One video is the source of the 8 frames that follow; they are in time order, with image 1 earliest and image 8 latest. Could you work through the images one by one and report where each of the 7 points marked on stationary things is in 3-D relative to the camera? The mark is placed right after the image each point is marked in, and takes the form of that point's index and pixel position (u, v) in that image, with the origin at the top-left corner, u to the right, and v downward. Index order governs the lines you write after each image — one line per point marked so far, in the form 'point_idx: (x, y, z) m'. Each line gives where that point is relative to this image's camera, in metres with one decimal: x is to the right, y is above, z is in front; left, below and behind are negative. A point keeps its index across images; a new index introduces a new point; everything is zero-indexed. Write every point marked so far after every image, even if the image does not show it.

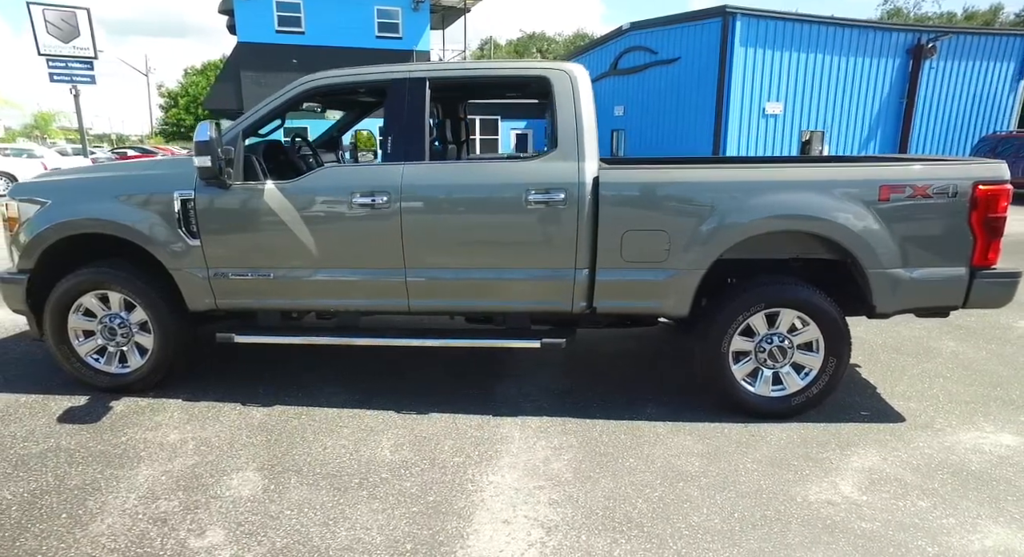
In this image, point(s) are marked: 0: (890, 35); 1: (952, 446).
0: (+9.6, +6.2, +15.1) m
1: (+2.3, -0.9, +3.1) m
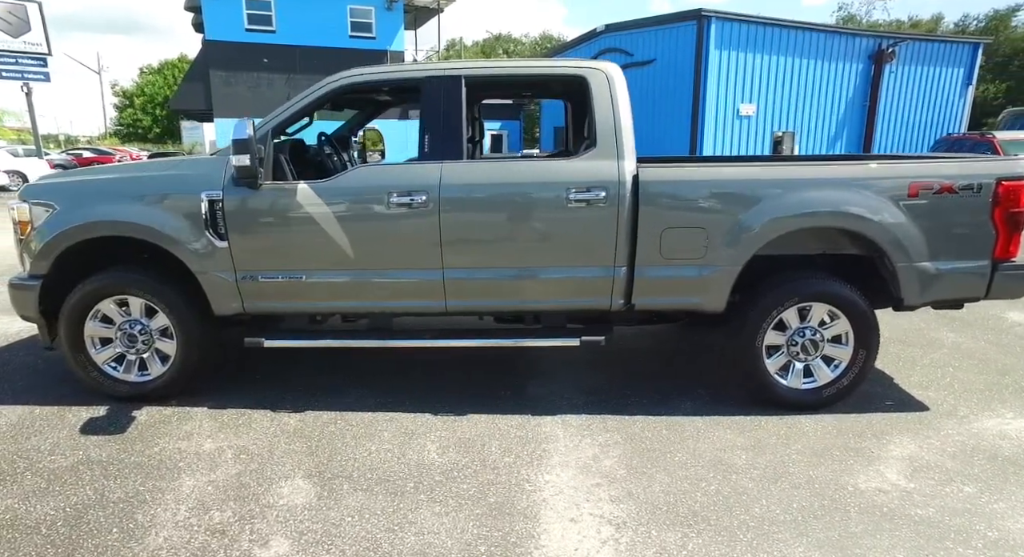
0: (+9.0, +6.3, +15.7) m
1: (+2.6, -0.8, +3.3) m
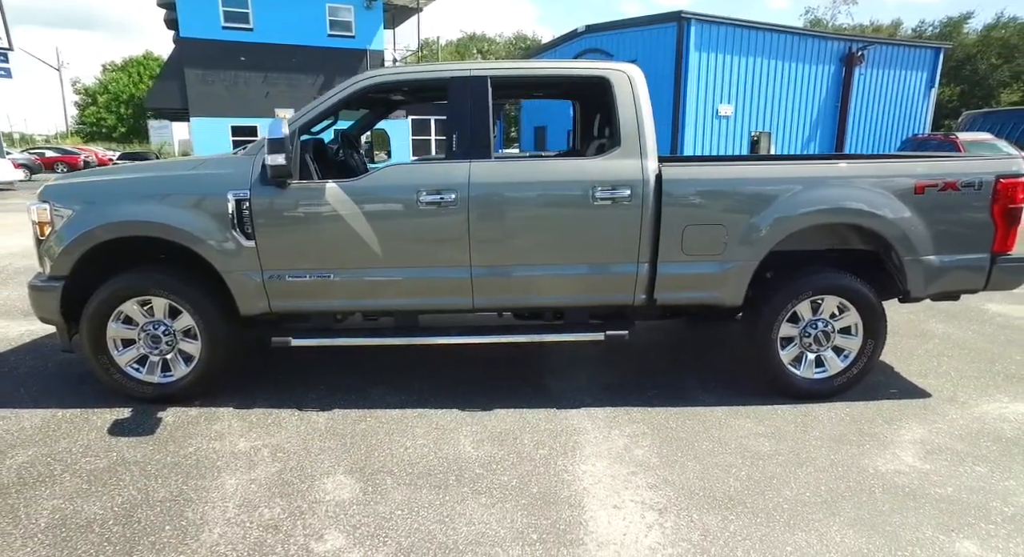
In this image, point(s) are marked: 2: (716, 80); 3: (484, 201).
0: (+8.6, +6.4, +16.2) m
1: (+2.7, -0.8, +3.5) m
2: (+5.1, +4.9, +14.8) m
3: (-0.1, +0.4, +3.4) m
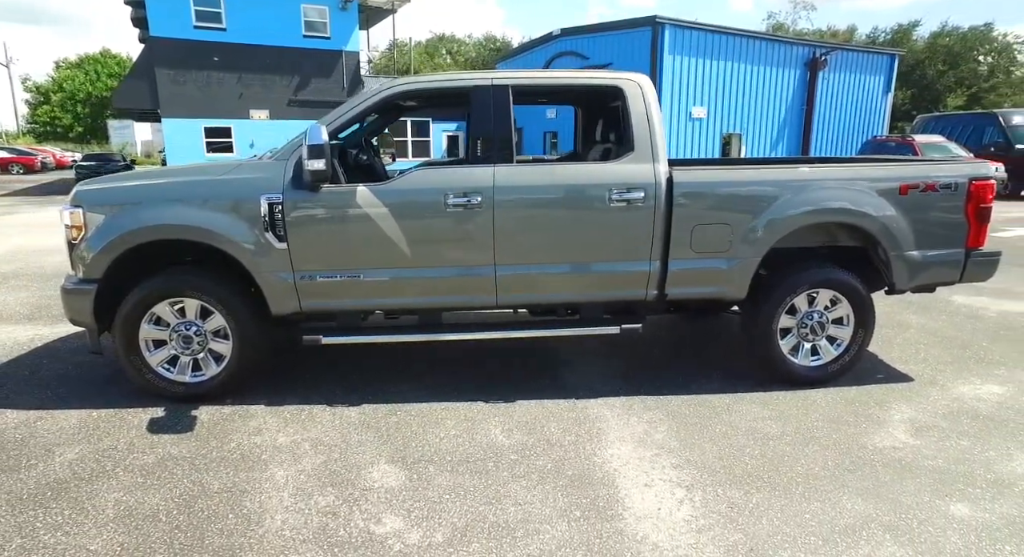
0: (+7.9, +6.5, +16.8) m
1: (+2.9, -0.8, +3.8) m
2: (+4.5, +5.0, +15.3) m
3: (0.0, +0.5, +3.6) m
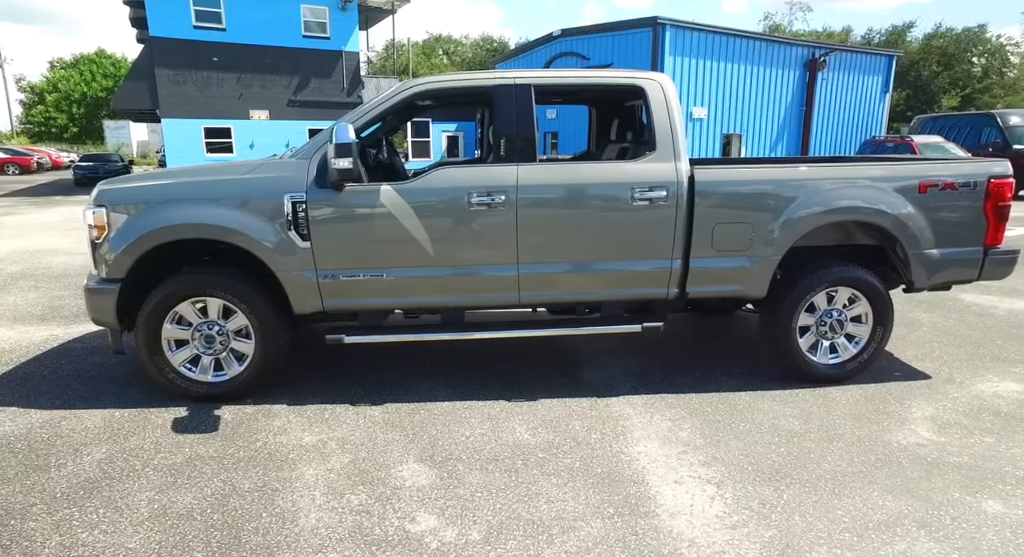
0: (+8.0, +6.5, +16.9) m
1: (+3.0, -0.7, +3.8) m
2: (+4.6, +5.0, +15.3) m
3: (+0.1, +0.5, +3.6) m
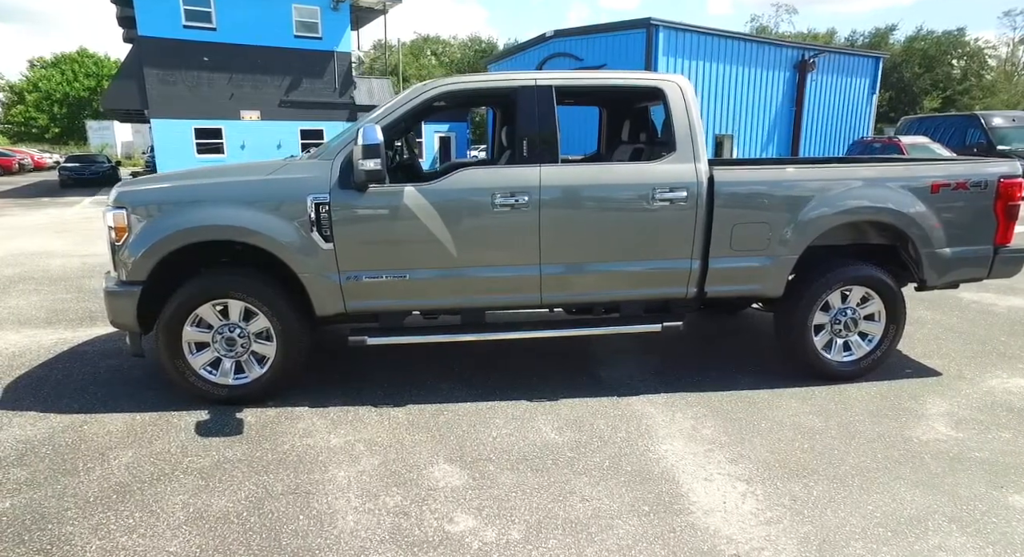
0: (+7.8, +6.5, +17.1) m
1: (+3.2, -0.7, +3.9) m
2: (+4.4, +5.0, +15.5) m
3: (+0.3, +0.5, +3.6) m
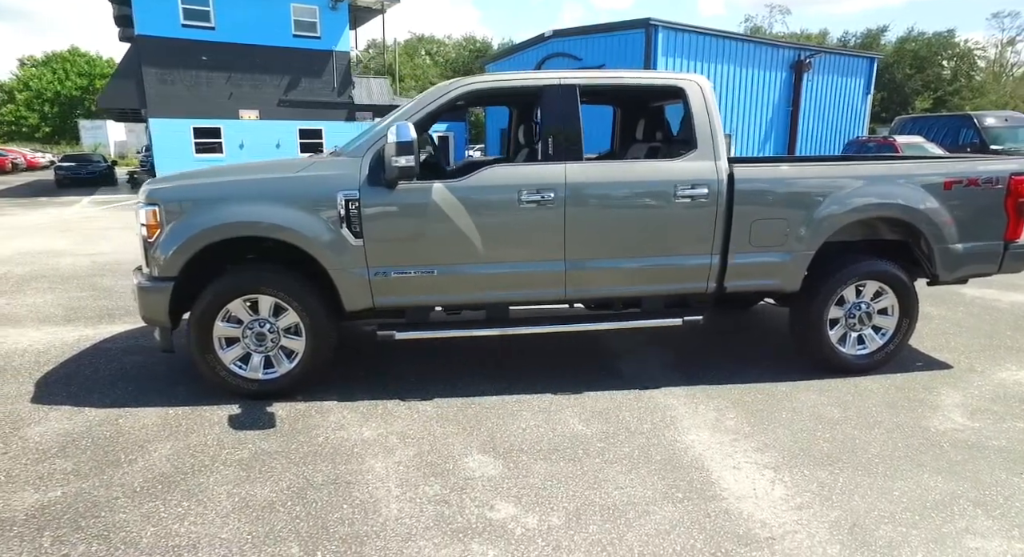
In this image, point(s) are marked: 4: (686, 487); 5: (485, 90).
0: (+7.7, +6.6, +17.2) m
1: (+3.3, -0.7, +4.0) m
2: (+4.4, +5.0, +15.6) m
3: (+0.4, +0.5, +3.7) m
4: (+0.8, -1.0, +2.8) m
5: (-0.2, +1.2, +3.8) m
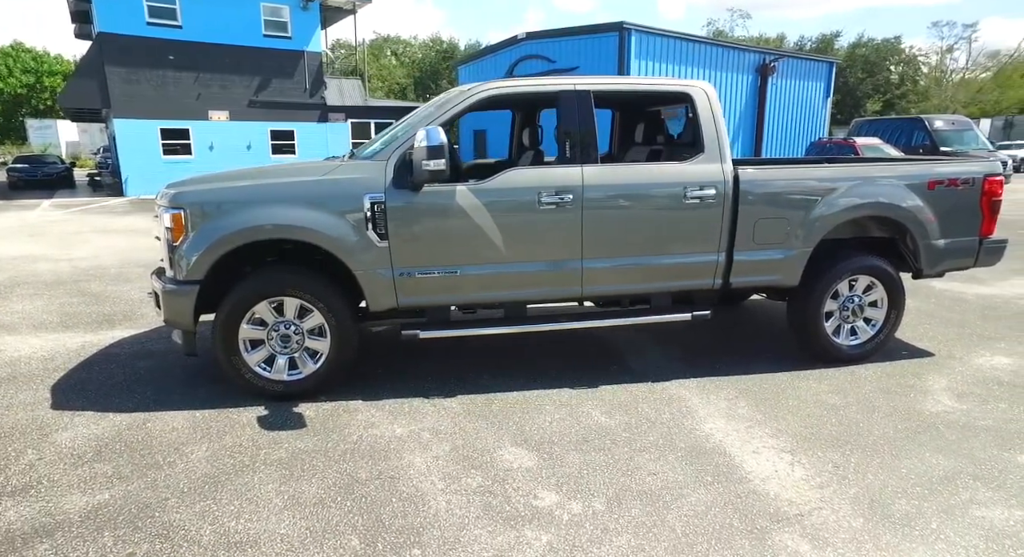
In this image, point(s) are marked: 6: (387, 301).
0: (+7.0, +6.6, +17.8) m
1: (+3.4, -0.6, +4.3) m
2: (+3.8, +5.1, +15.9) m
3: (+0.5, +0.5, +3.9) m
4: (+1.0, -1.0, +3.0) m
5: (-0.1, +1.2, +3.9) m
6: (-0.8, -0.1, +3.7) m
